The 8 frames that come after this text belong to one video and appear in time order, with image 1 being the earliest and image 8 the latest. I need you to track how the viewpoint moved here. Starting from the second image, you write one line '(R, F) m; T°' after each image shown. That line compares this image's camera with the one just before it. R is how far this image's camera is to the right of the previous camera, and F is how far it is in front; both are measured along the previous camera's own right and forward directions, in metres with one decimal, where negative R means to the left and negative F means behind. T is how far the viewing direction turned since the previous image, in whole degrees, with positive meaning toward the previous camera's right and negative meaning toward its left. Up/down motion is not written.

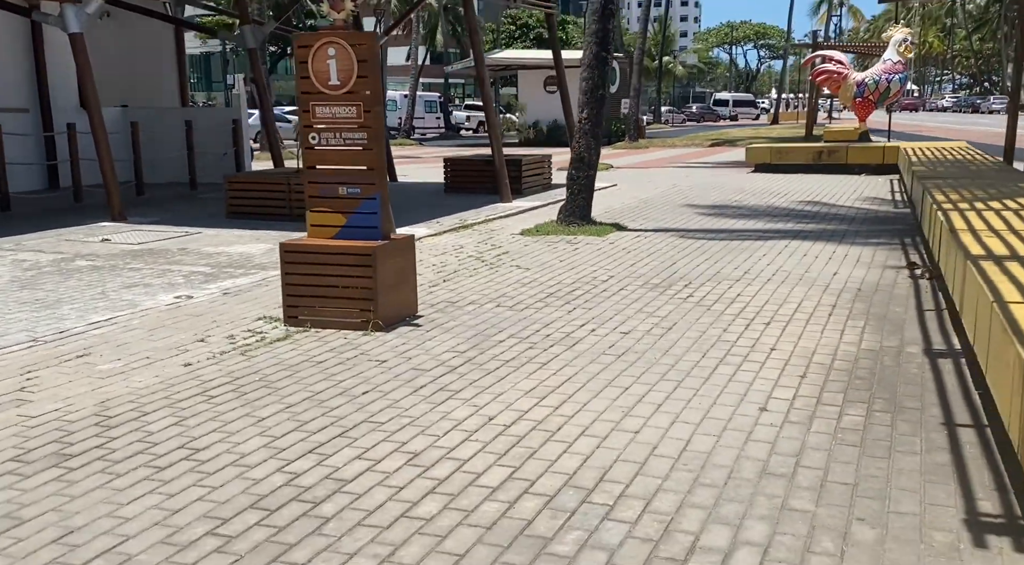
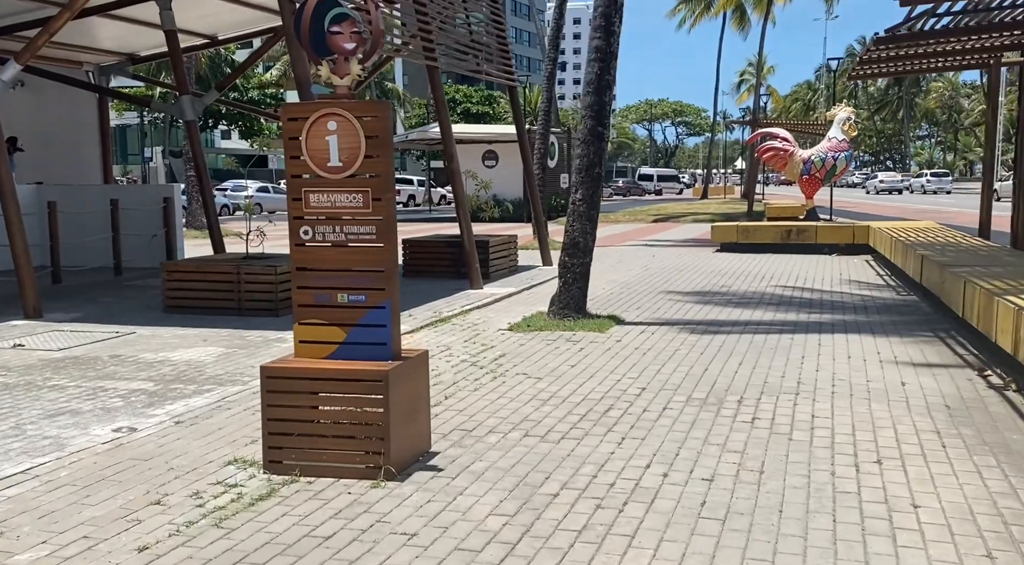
(-0.7, +1.6) m; +5°
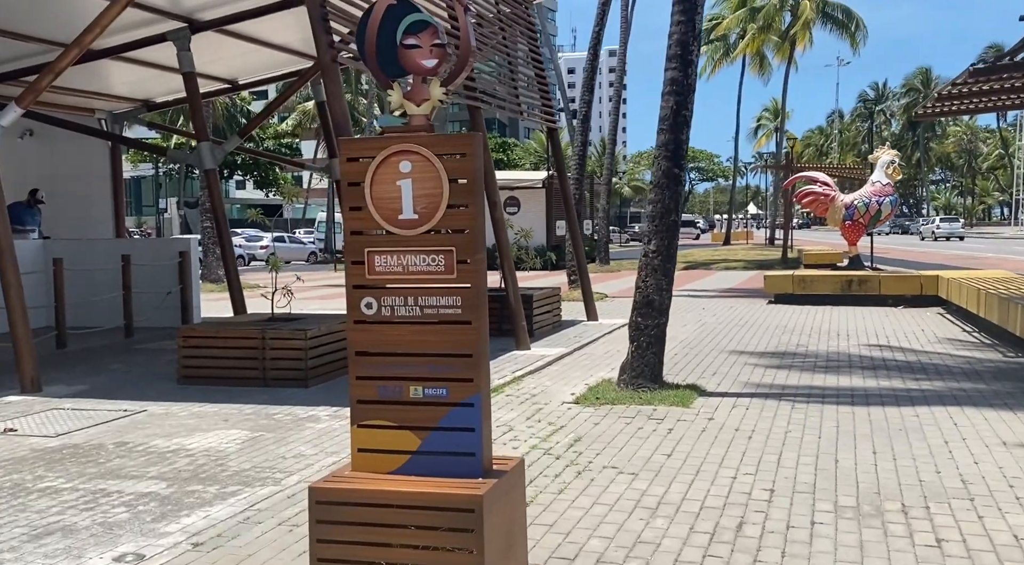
(-0.5, +1.5) m; -1°
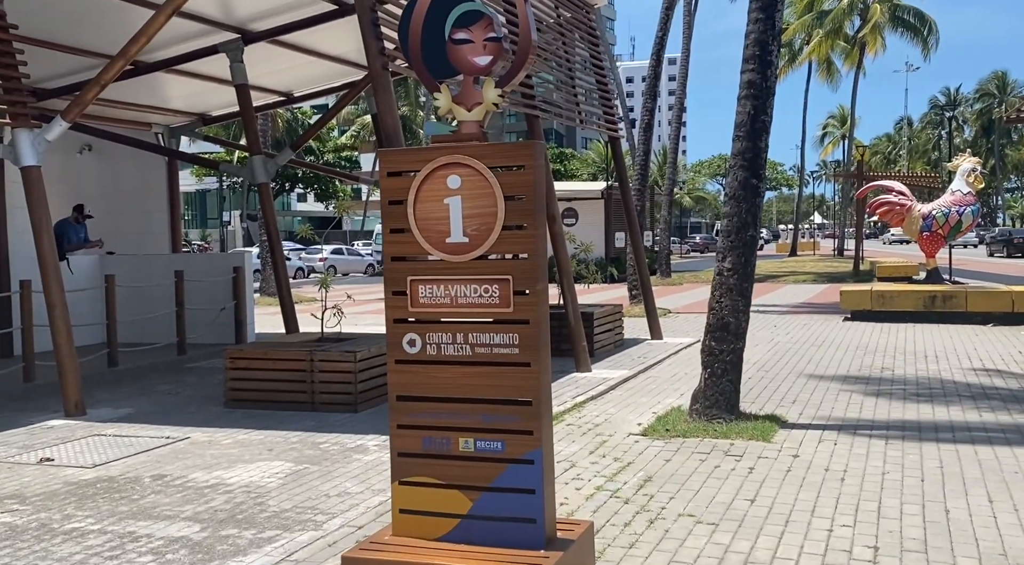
(0.0, +0.7) m; -4°
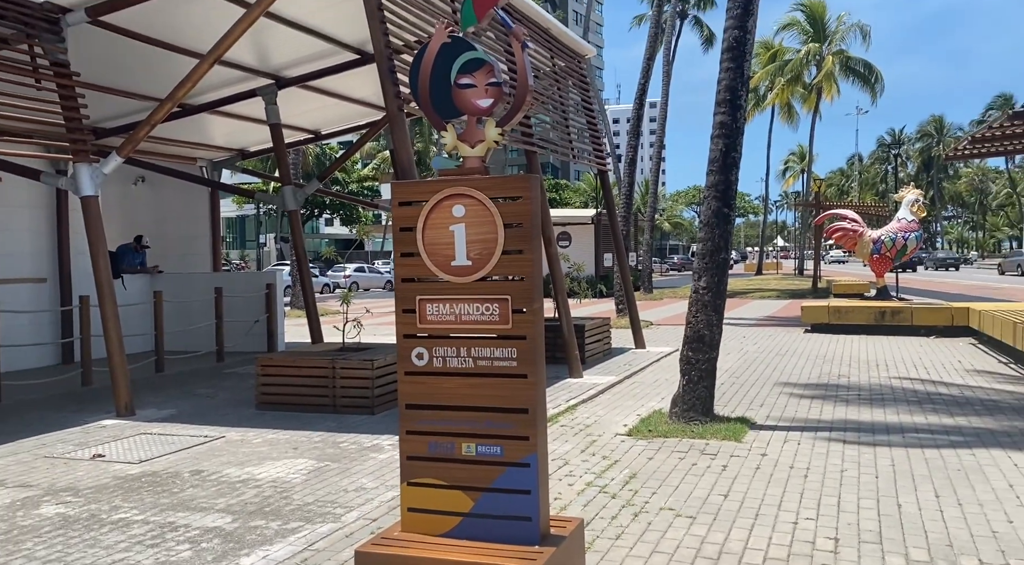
(-0.1, -0.7) m; +1°
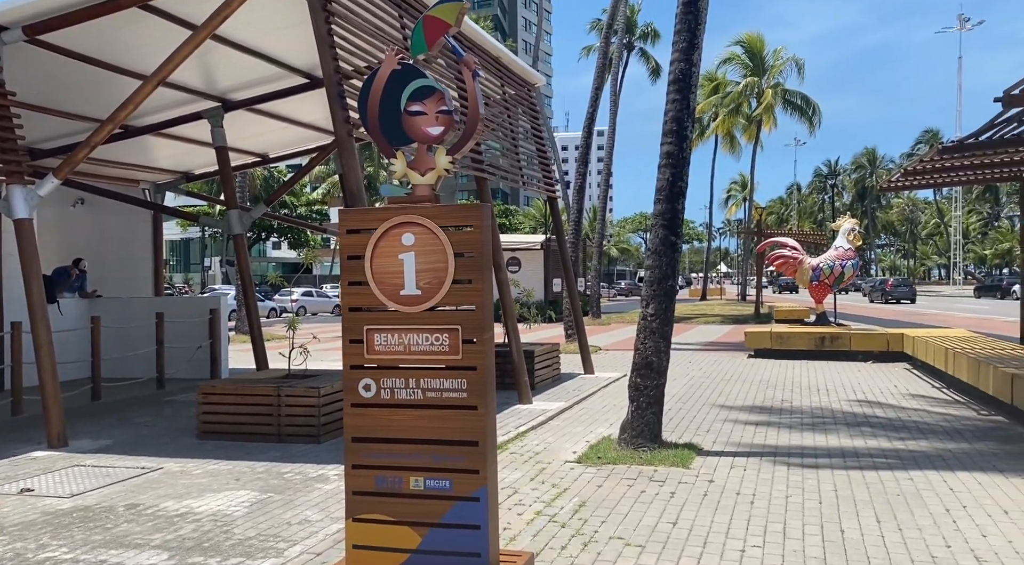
(0.0, +0.1) m; +3°
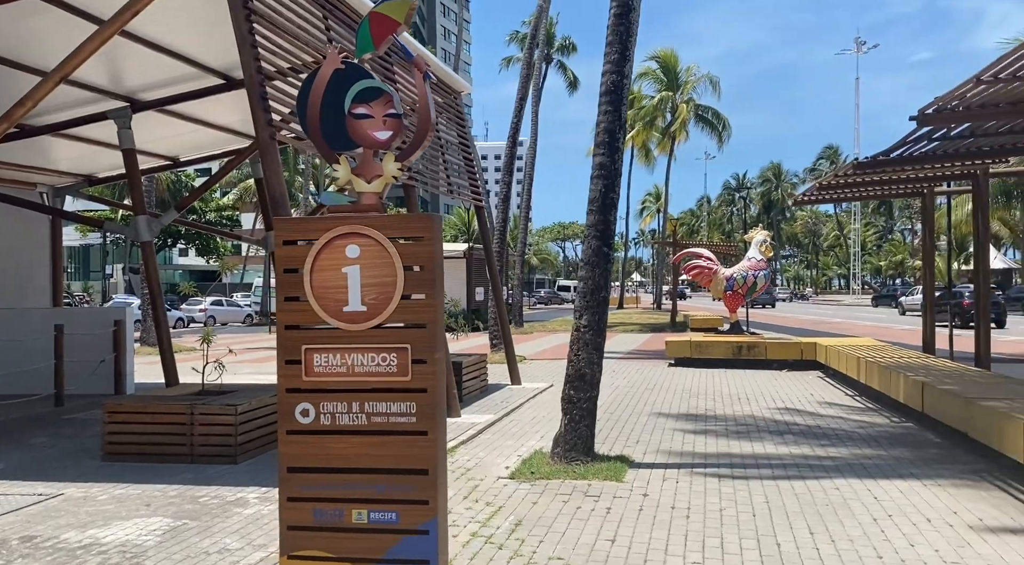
(-0.1, +0.4) m; +5°
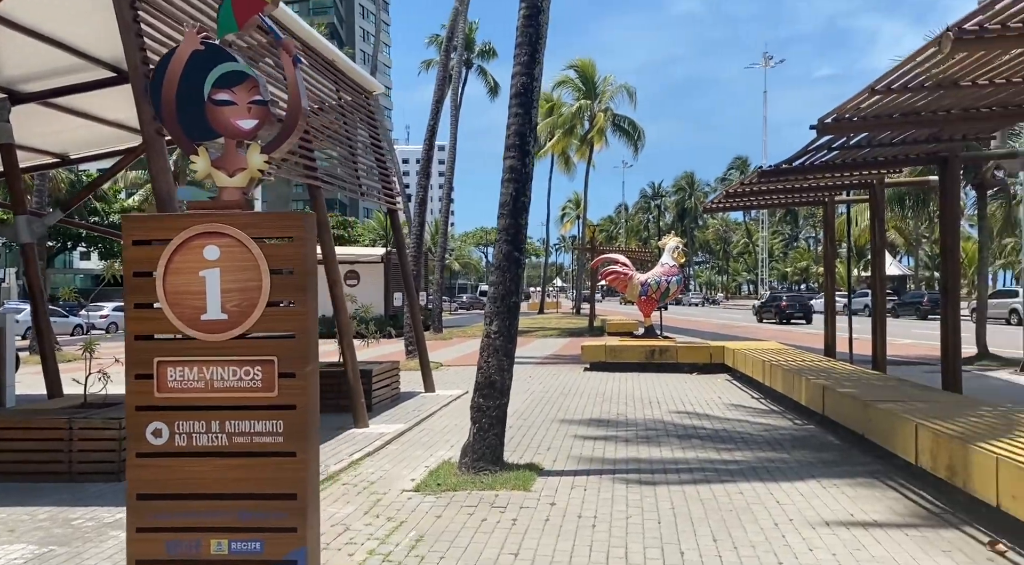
(+0.2, +0.3) m; +4°
